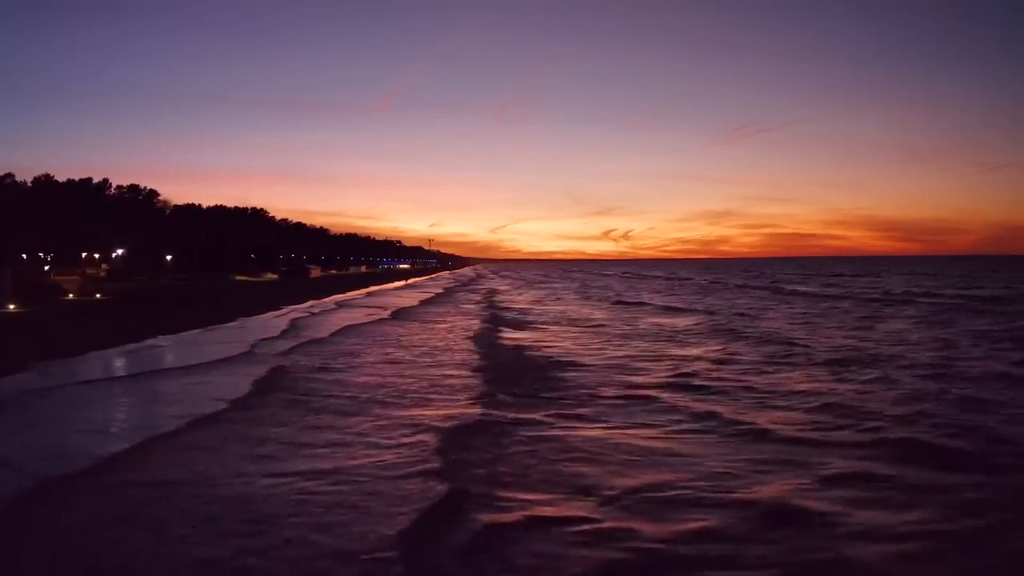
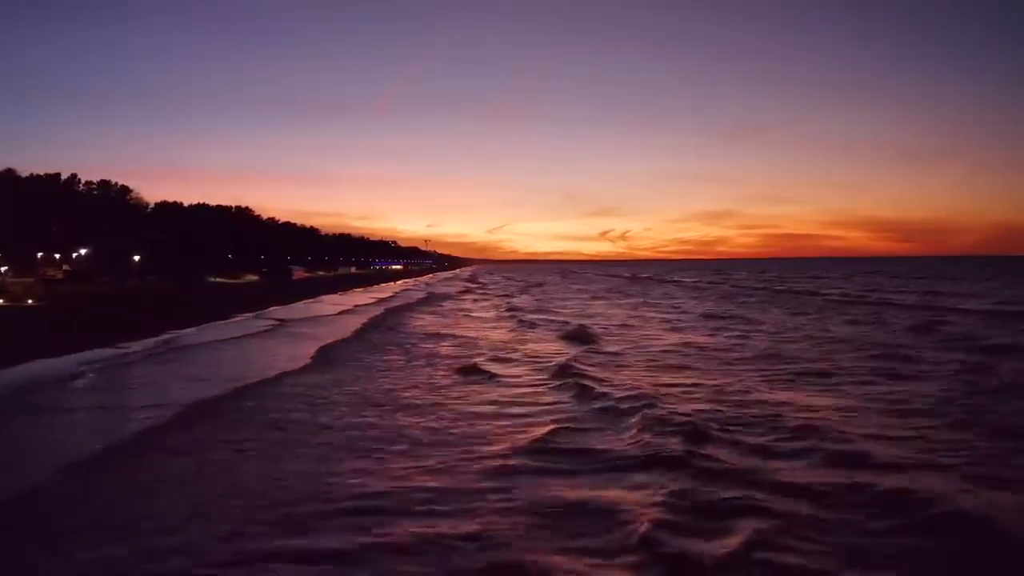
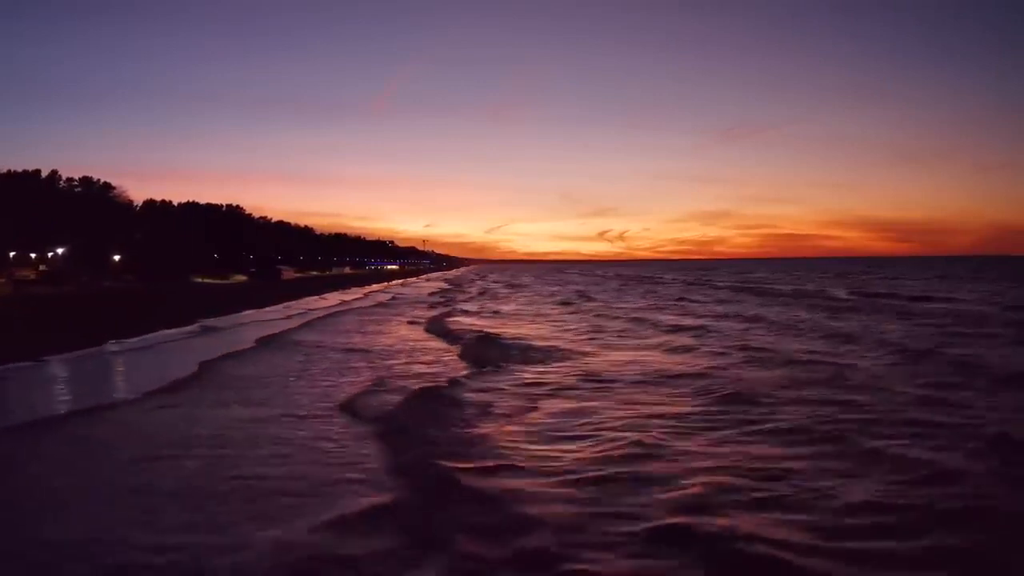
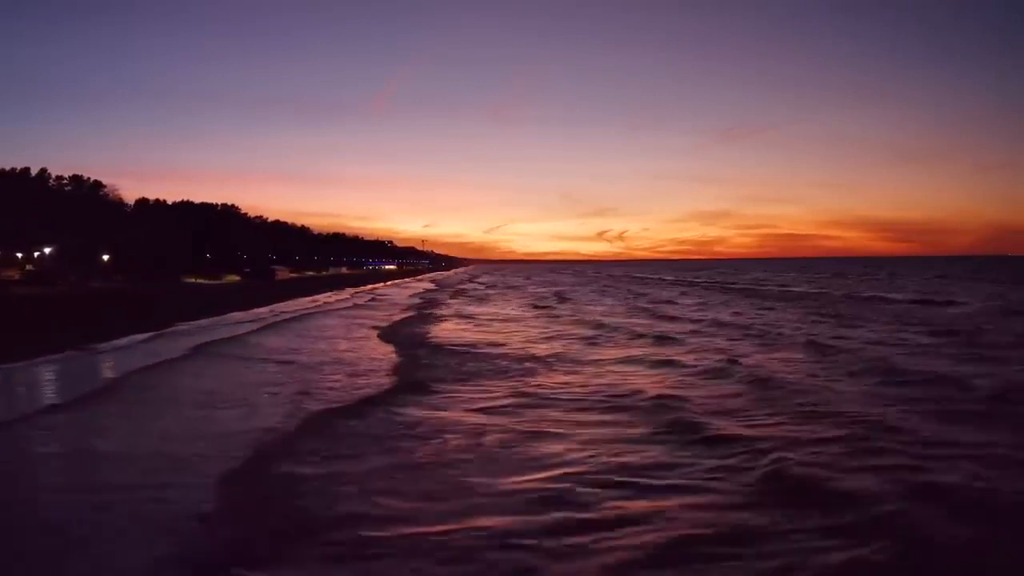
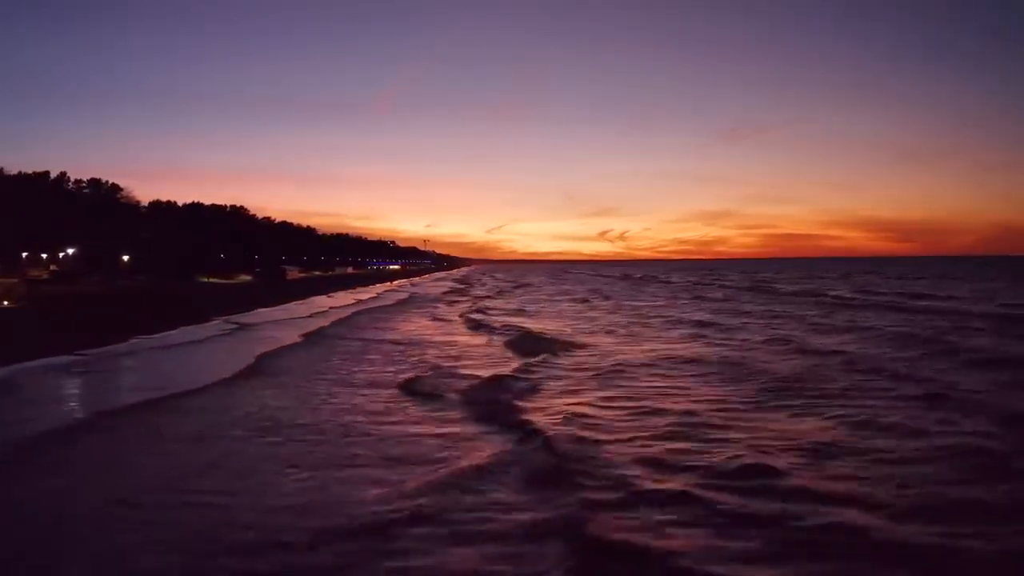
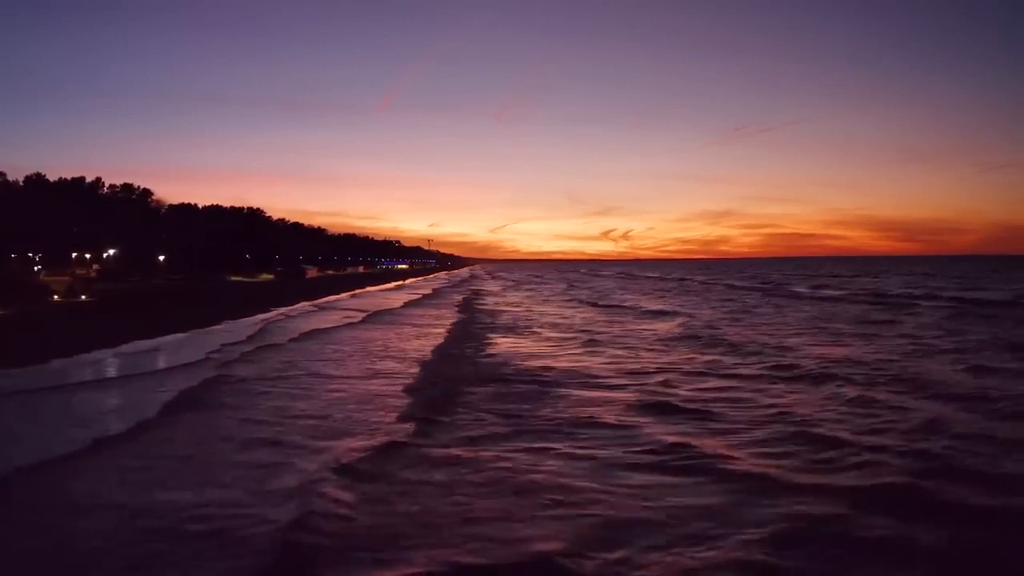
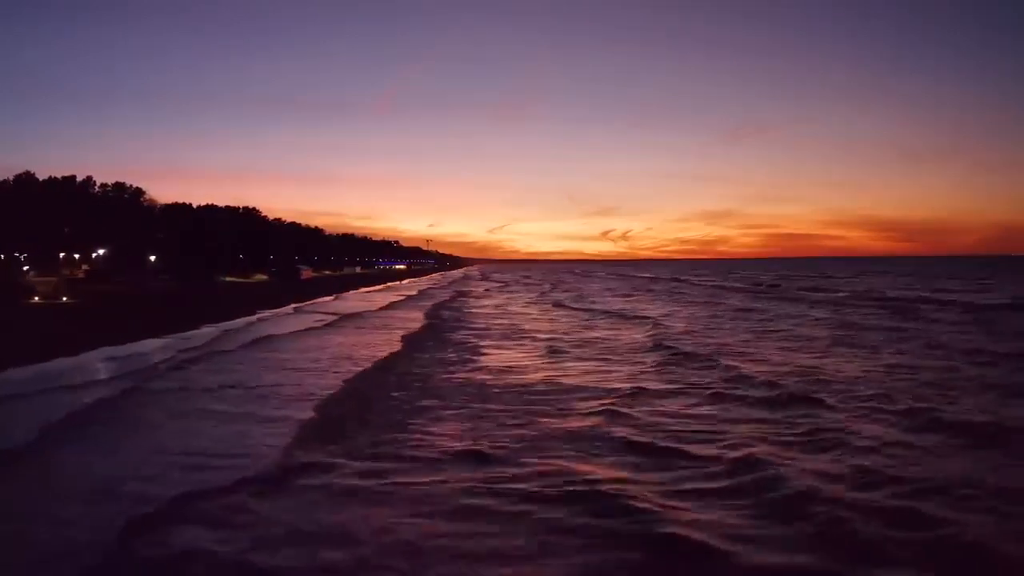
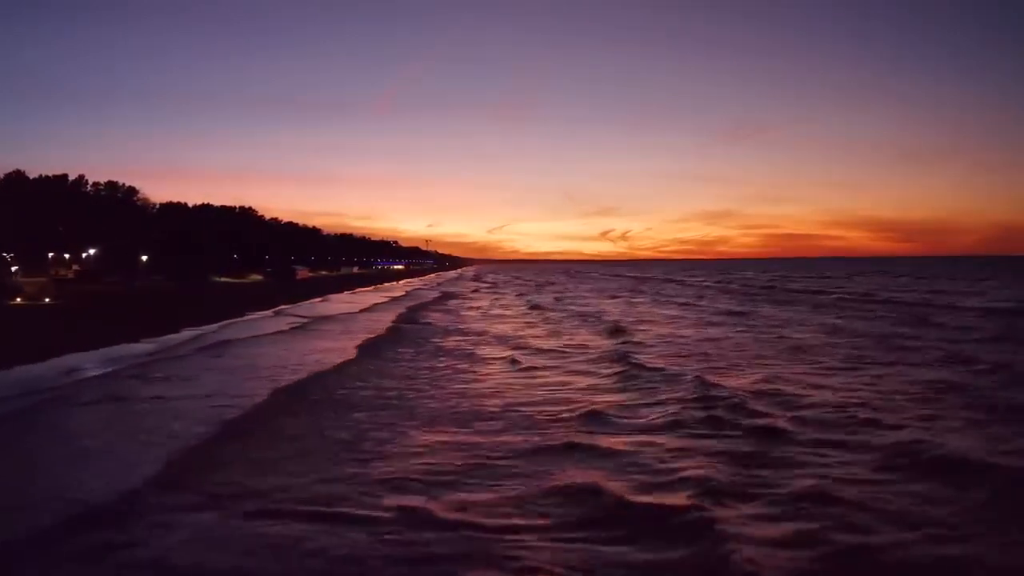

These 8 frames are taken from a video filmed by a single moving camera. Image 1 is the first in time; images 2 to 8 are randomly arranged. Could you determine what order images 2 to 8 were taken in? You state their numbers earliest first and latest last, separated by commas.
6, 7, 8, 2, 5, 3, 4
